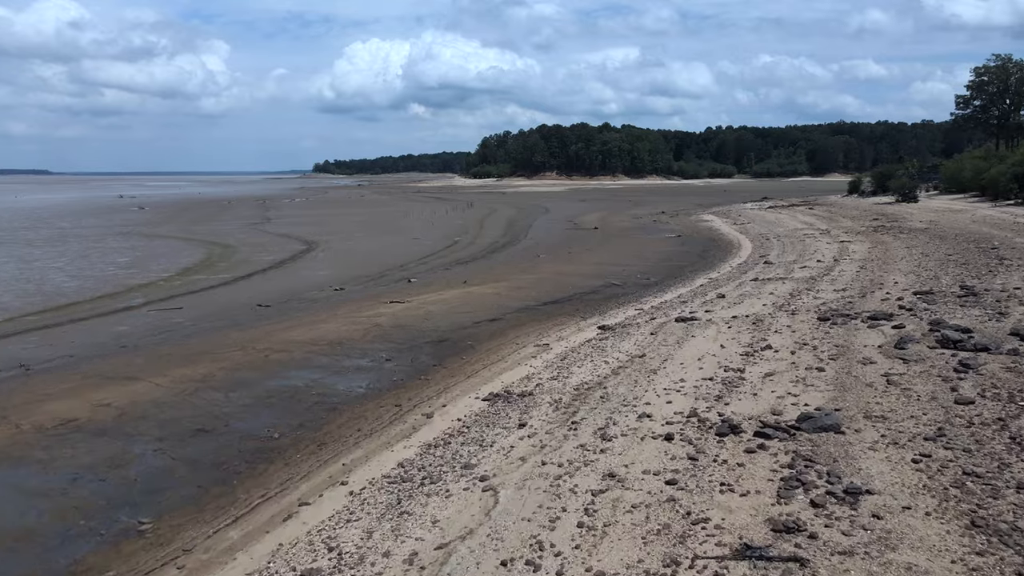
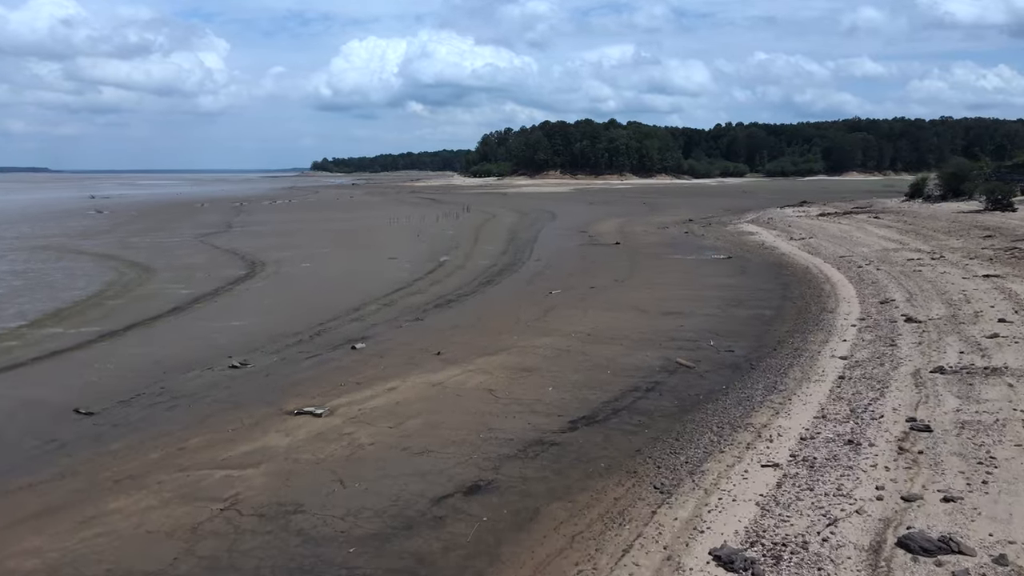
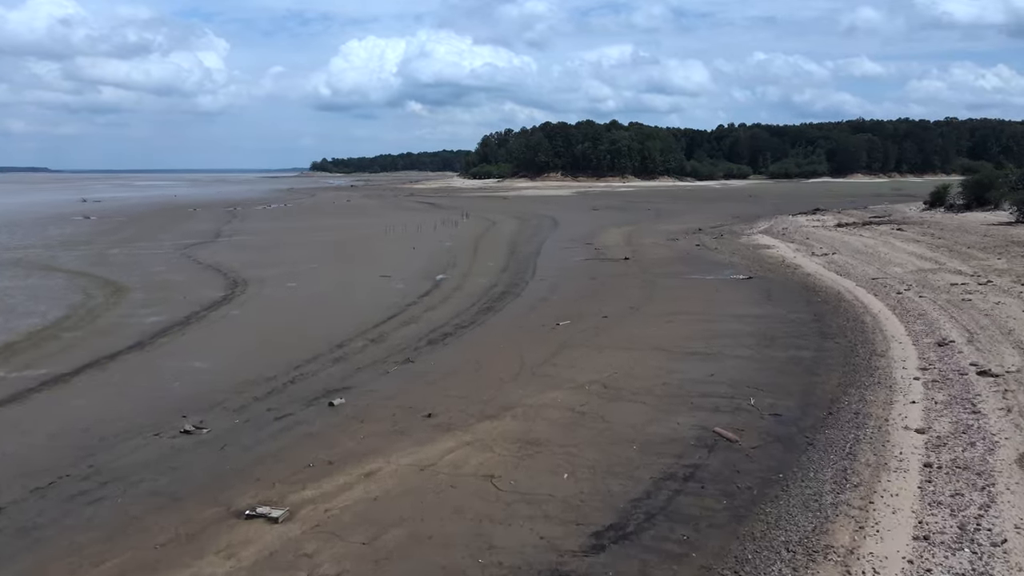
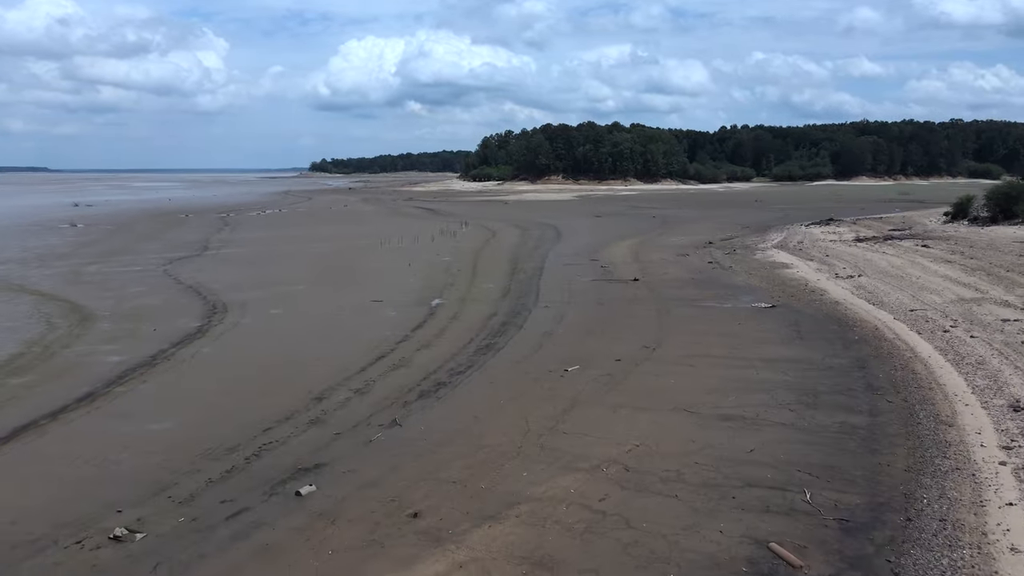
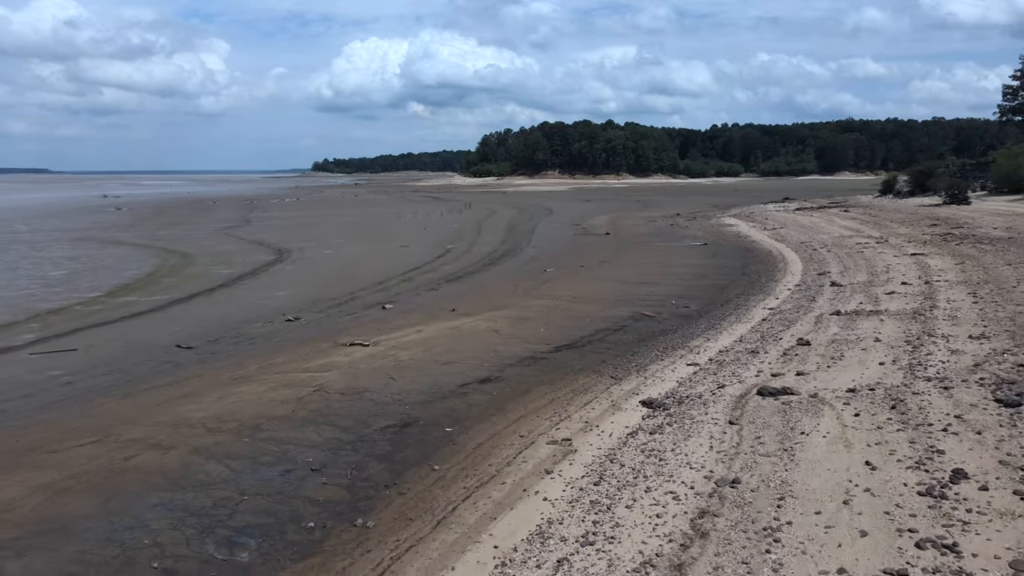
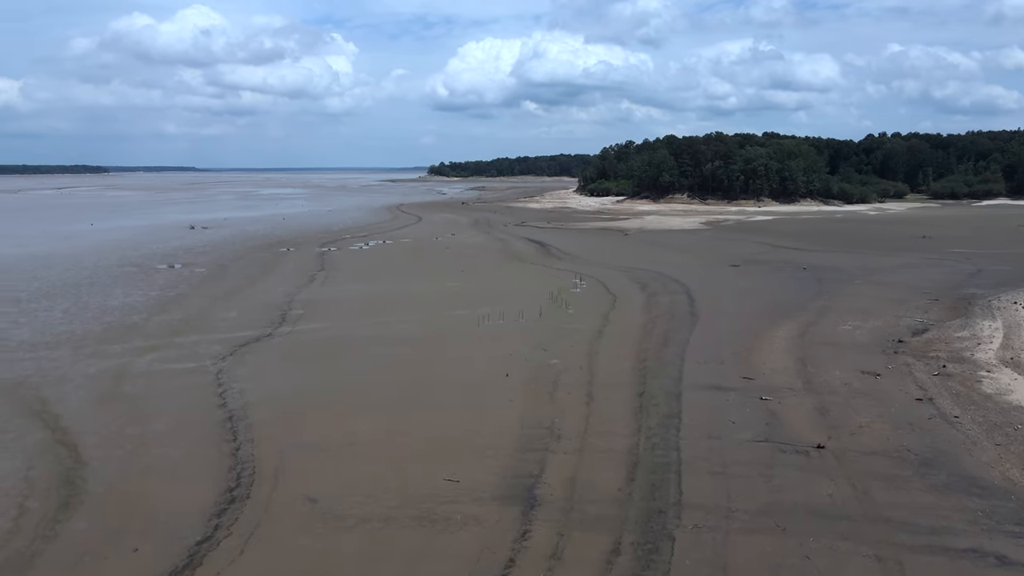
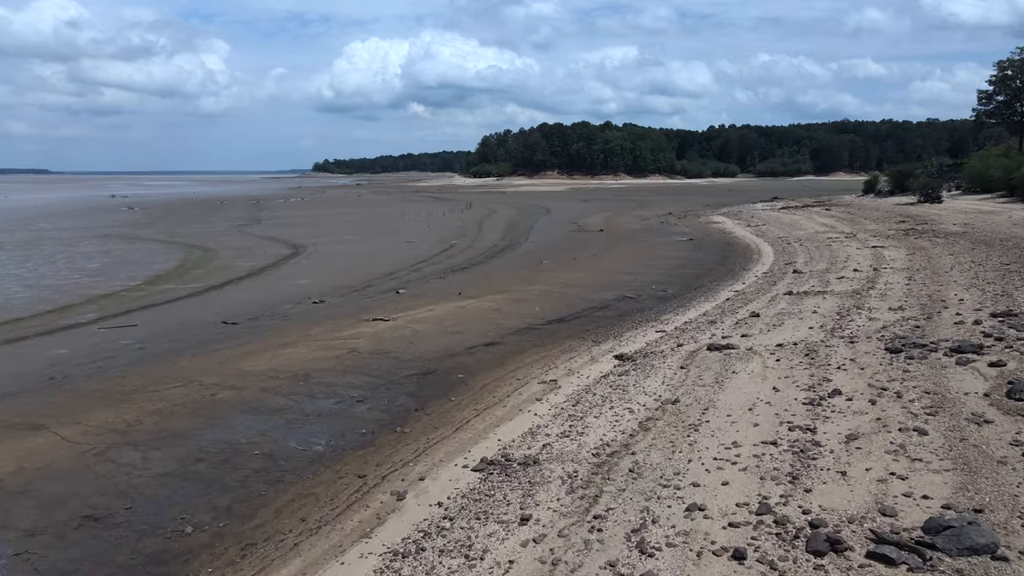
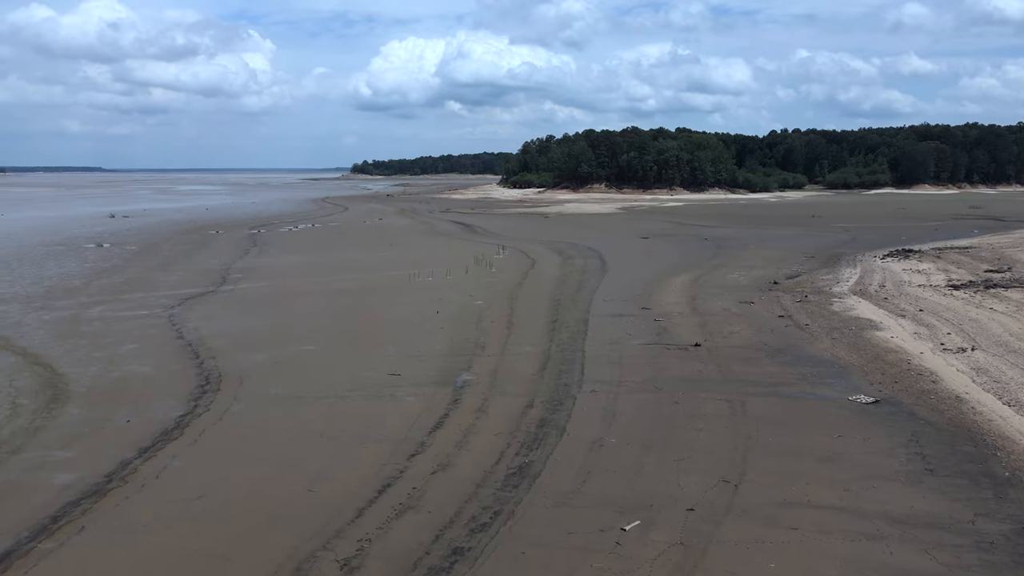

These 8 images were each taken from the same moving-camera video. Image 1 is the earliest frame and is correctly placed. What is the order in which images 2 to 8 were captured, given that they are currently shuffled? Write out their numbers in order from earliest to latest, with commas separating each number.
7, 5, 2, 3, 4, 8, 6
